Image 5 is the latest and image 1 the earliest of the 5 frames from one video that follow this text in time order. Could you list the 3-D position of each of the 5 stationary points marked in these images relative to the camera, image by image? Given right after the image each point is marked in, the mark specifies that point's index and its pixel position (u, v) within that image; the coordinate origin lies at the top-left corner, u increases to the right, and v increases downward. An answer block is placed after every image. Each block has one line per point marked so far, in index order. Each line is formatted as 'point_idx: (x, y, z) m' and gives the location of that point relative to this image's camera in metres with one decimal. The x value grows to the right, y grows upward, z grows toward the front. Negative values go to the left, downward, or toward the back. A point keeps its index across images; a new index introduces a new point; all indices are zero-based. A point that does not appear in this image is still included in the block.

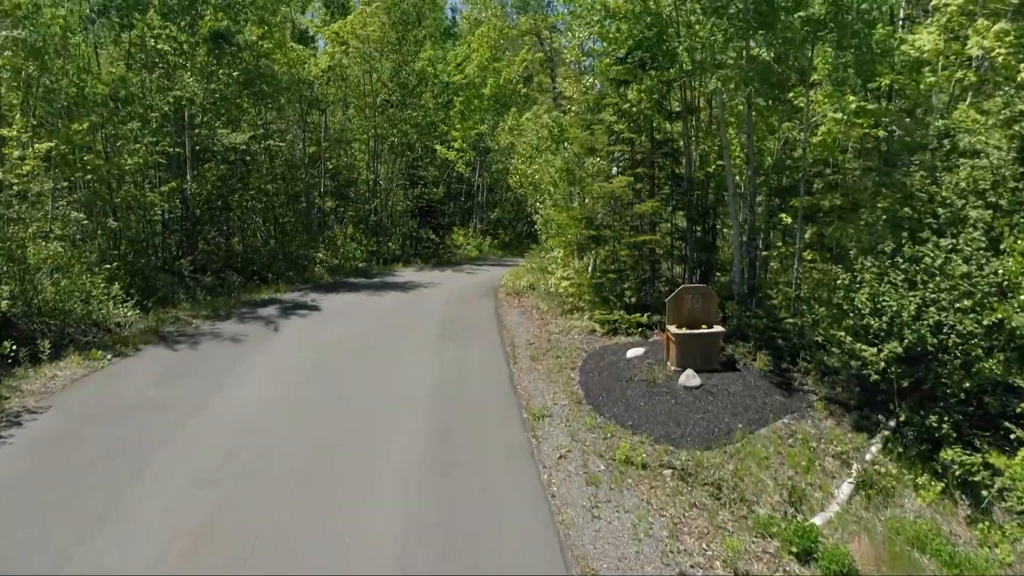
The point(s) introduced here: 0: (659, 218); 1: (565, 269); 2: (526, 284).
0: (+4.8, +2.3, +13.5) m
1: (+1.9, +0.7, +15.1) m
2: (+0.7, +0.1, +18.4) m
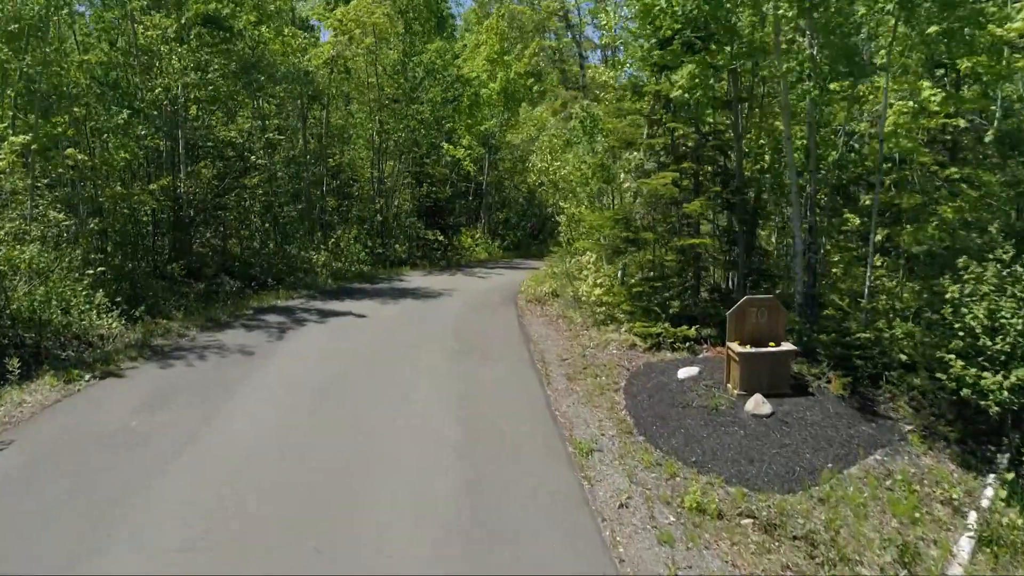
0: (+5.6, +2.0, +12.1) m
1: (+2.8, +0.4, +13.6) m
2: (+1.5, -0.1, +17.0) m
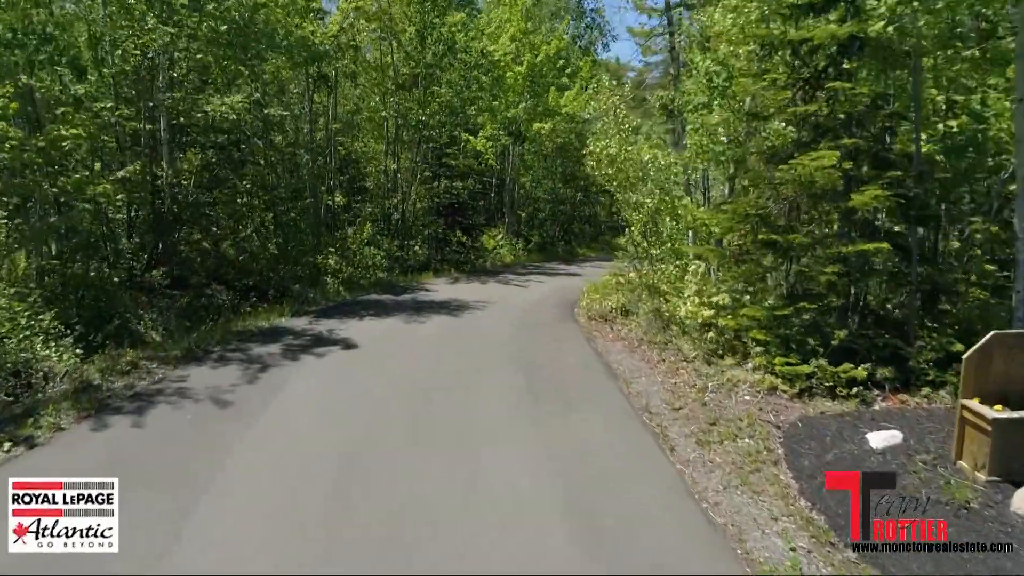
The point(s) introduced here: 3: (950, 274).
0: (+7.6, +1.6, +8.9) m
1: (+4.7, -0.1, +10.4) m
2: (+3.5, -0.6, +13.8) m
3: (+9.4, +0.3, +9.0) m
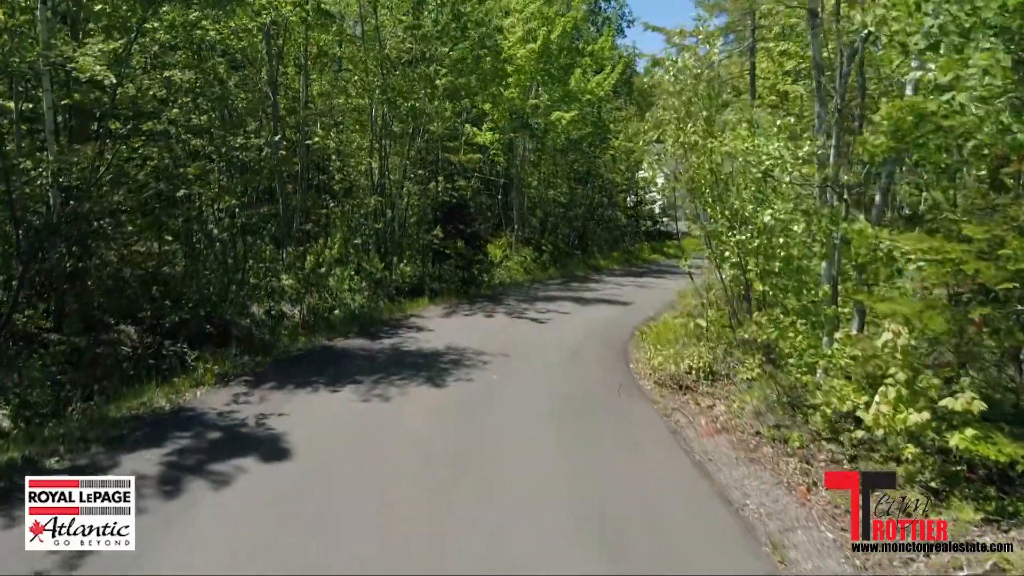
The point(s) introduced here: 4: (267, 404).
0: (+8.3, +0.5, +4.5) m
1: (+5.4, -1.2, +6.0) m
2: (+4.2, -1.7, +9.3) m
3: (+10.2, -0.8, +4.7) m
4: (-4.9, -2.3, +8.5) m
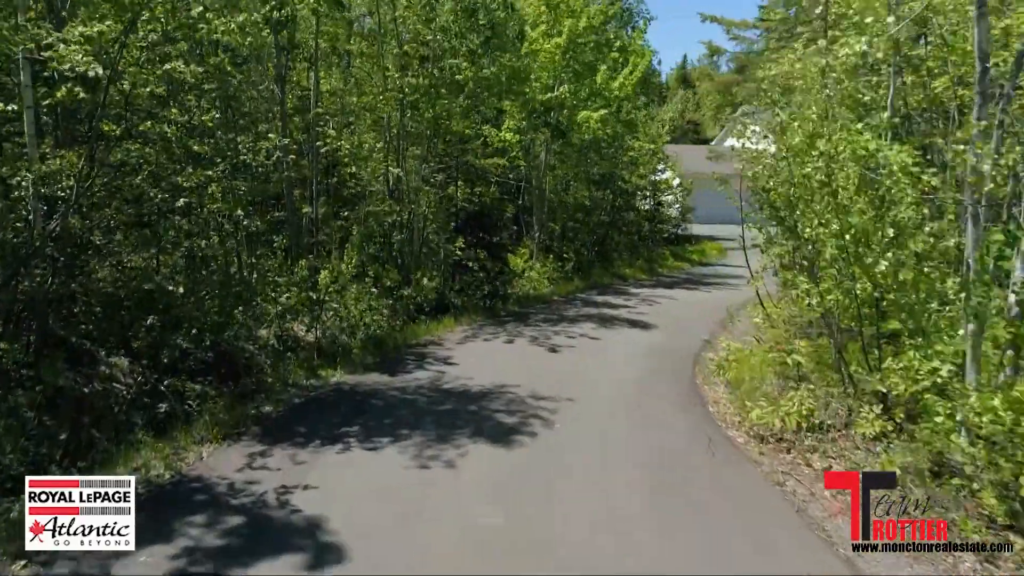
0: (+9.5, -0.2, +3.0) m
1: (+6.7, -1.8, +4.5) m
2: (+5.4, -2.3, +7.9) m
3: (+11.4, -1.4, +3.2) m
4: (-3.6, -3.0, +7.0) m
